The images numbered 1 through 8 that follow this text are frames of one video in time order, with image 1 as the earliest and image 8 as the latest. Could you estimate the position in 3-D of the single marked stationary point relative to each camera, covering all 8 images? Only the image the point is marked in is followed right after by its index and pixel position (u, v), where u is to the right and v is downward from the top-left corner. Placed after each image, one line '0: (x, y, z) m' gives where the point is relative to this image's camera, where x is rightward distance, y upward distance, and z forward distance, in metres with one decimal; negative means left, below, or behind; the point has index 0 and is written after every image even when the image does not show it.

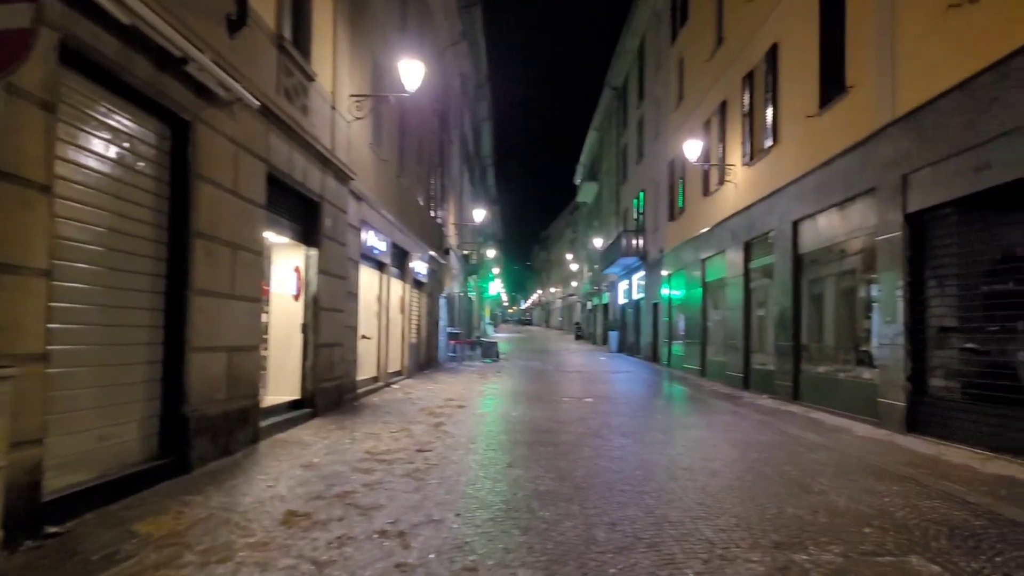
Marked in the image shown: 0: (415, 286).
0: (-2.4, +0.1, +18.3) m
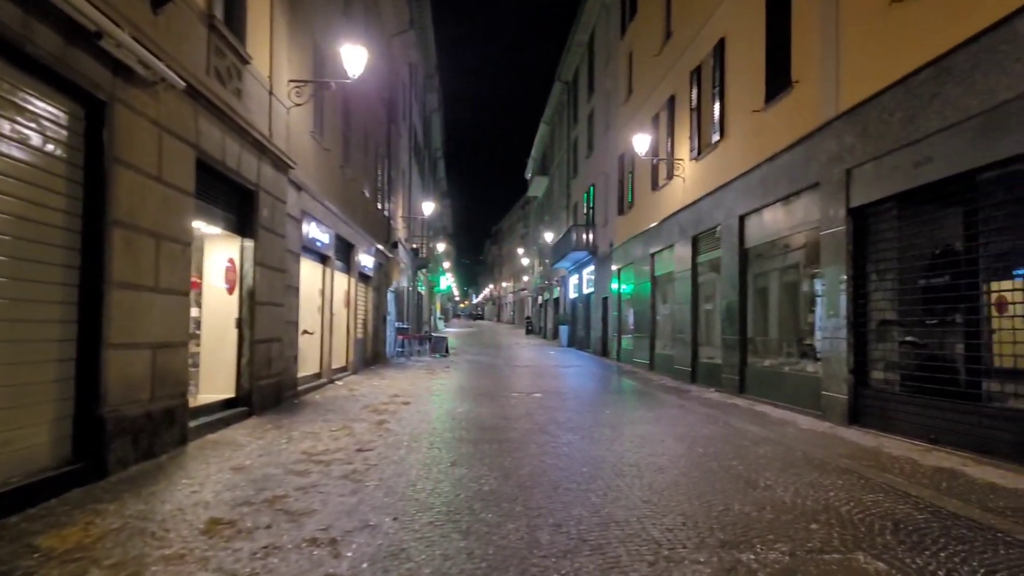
0: (-3.7, +0.2, +17.9) m
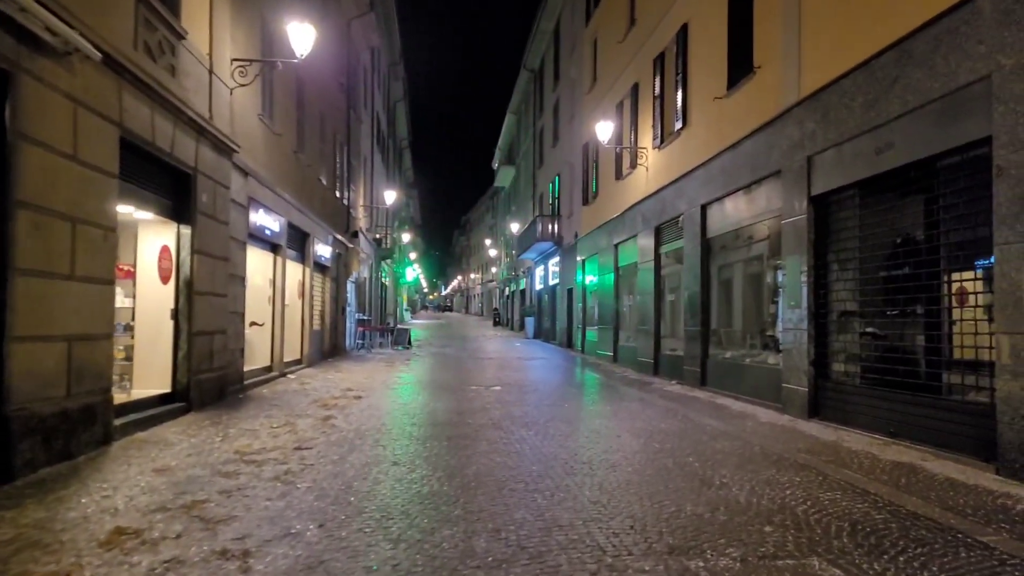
0: (-4.6, +0.4, +17.4) m
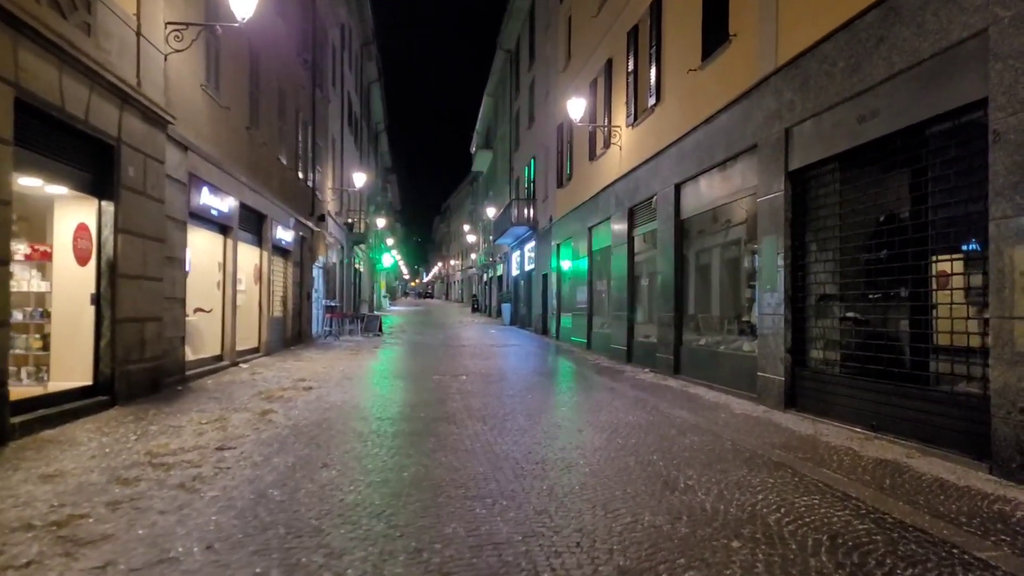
0: (-5.3, +0.8, +16.6) m
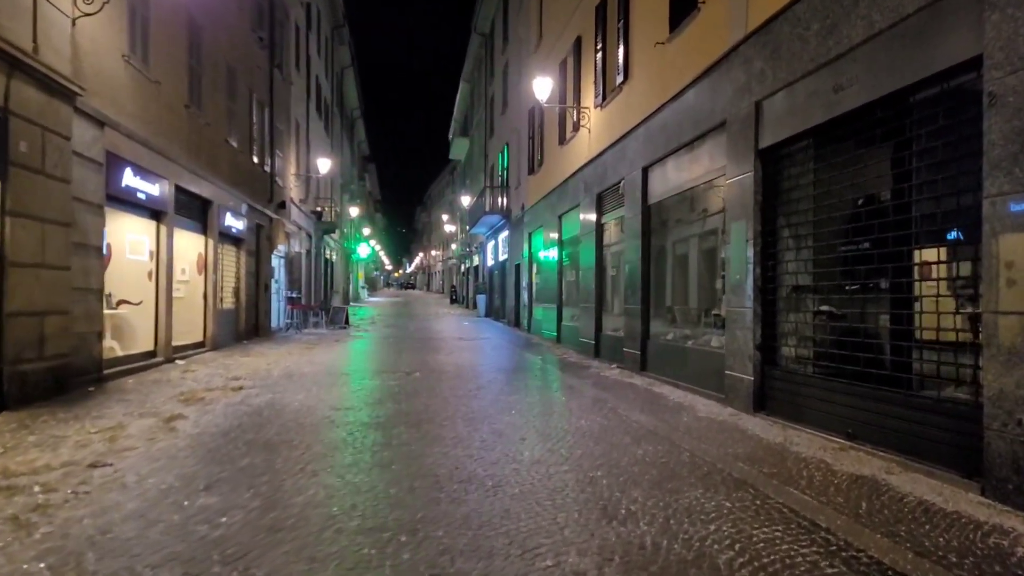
0: (-6.0, +1.0, +15.7) m
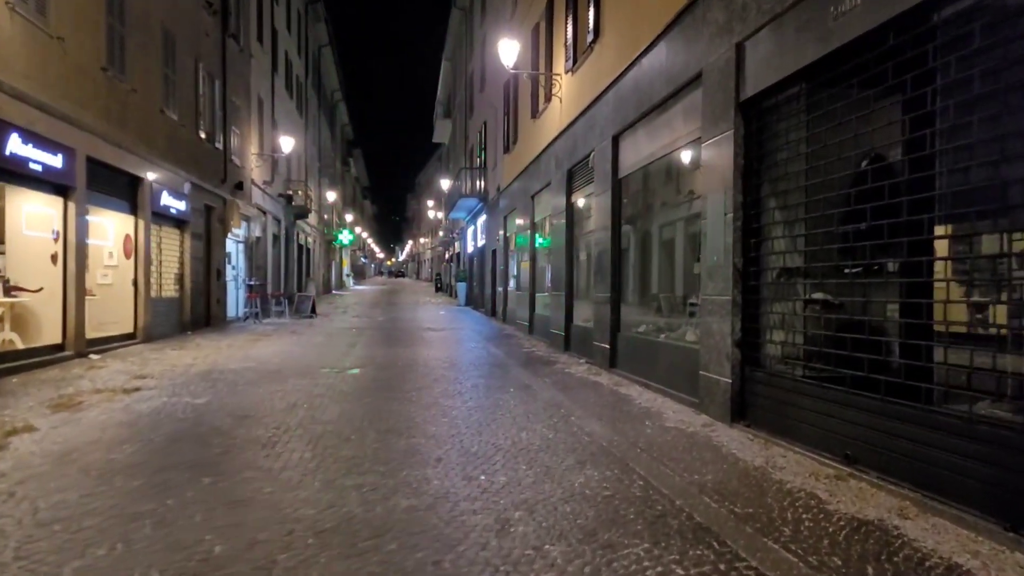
0: (-6.7, +1.3, +14.3) m
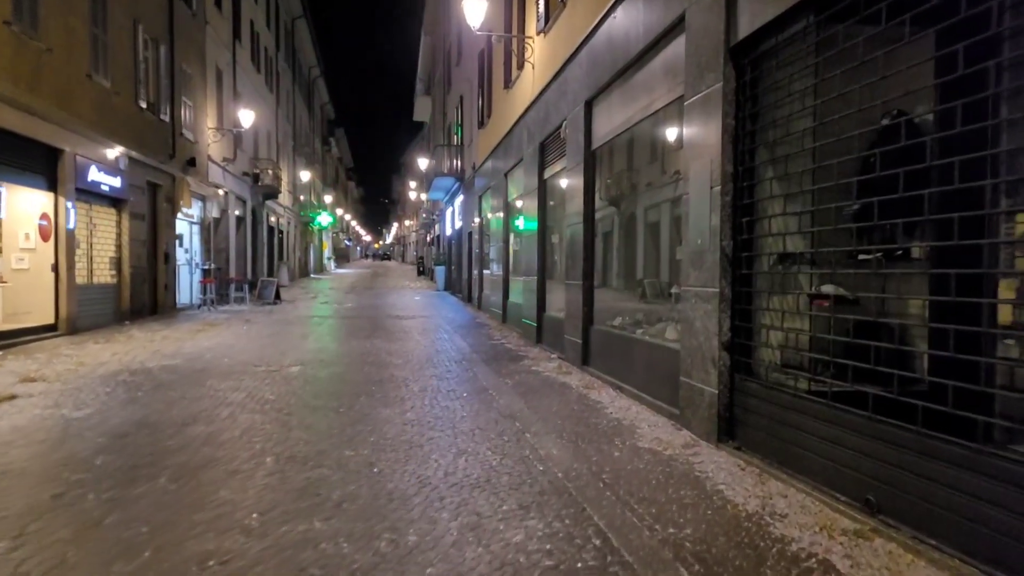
0: (-7.2, +1.5, +13.0) m
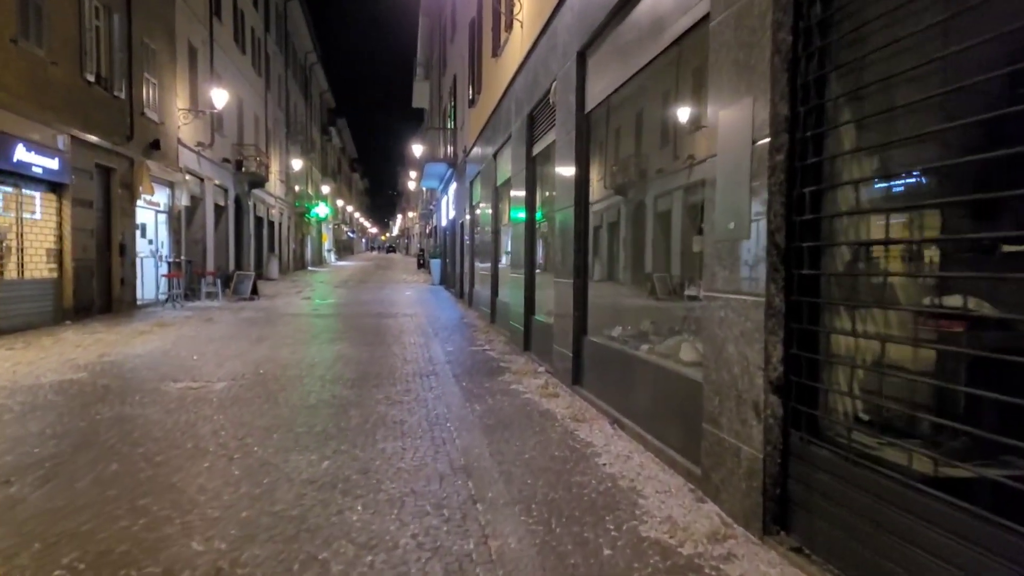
0: (-7.4, +1.6, +11.5) m
